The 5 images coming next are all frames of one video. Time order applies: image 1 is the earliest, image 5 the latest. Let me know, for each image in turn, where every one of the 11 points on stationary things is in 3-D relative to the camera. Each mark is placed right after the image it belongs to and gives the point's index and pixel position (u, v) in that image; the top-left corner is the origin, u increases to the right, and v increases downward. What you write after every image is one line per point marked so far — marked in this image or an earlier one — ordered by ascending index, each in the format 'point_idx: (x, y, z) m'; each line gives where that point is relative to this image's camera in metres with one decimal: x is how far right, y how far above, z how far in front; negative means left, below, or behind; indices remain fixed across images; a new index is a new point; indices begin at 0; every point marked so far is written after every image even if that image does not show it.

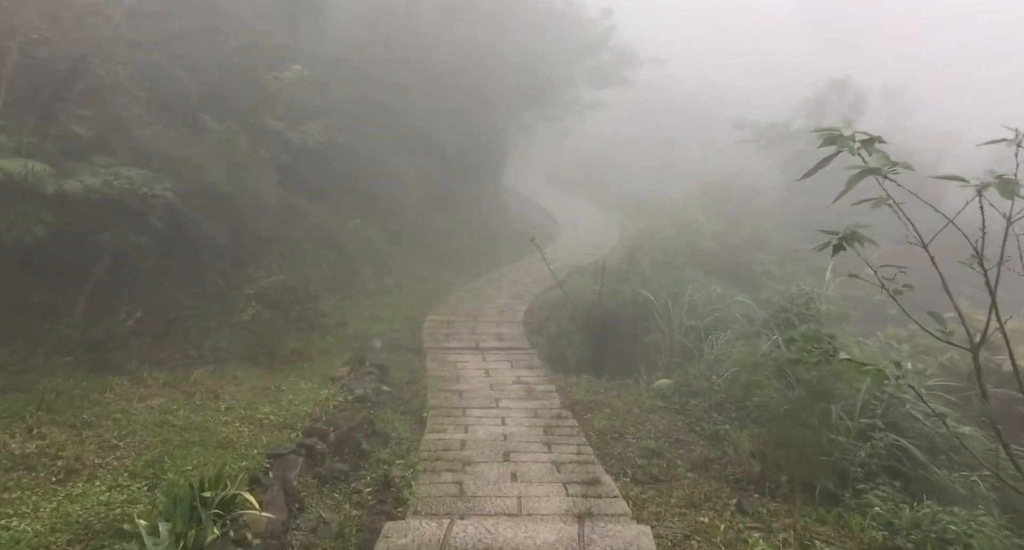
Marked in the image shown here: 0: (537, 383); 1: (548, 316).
0: (+0.2, -0.9, +6.8) m
1: (+0.4, -0.4, +8.8) m
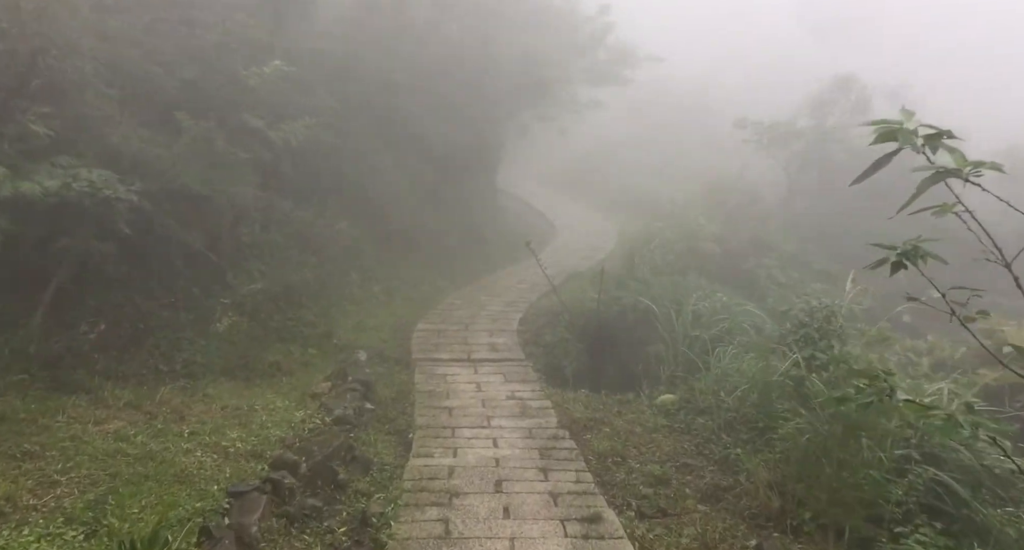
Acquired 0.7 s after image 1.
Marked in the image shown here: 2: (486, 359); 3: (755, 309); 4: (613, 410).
0: (+0.2, -0.9, +6.3) m
1: (+0.3, -0.5, +8.3) m
2: (-0.2, -0.7, +7.4) m
3: (+2.1, -0.3, +7.1) m
4: (+0.7, -1.0, +6.1) m
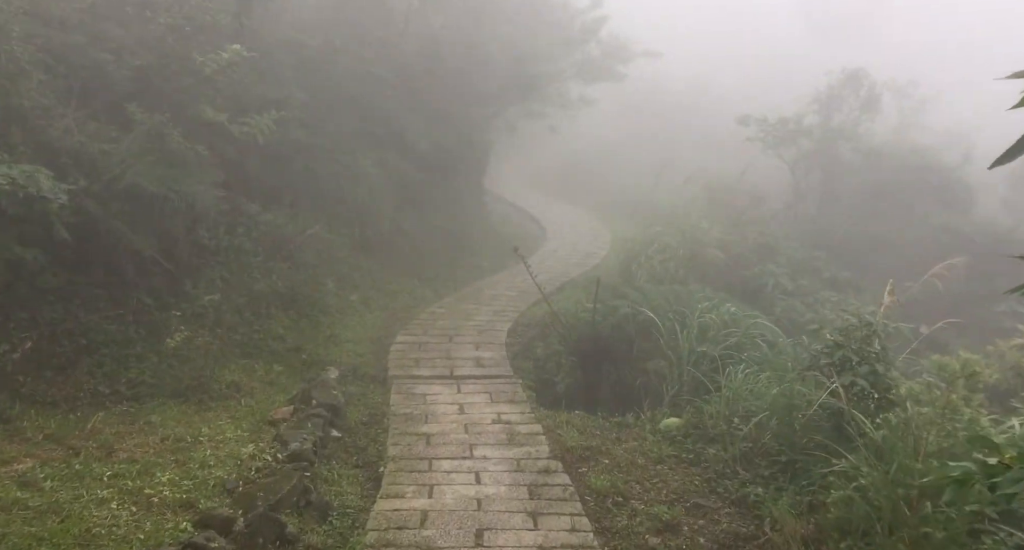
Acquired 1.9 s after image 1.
0: (+0.1, -1.0, +5.7) m
1: (+0.2, -0.6, +7.7) m
2: (-0.3, -0.8, +6.7) m
3: (+2.0, -0.4, +6.4) m
4: (+0.6, -1.0, +5.4) m
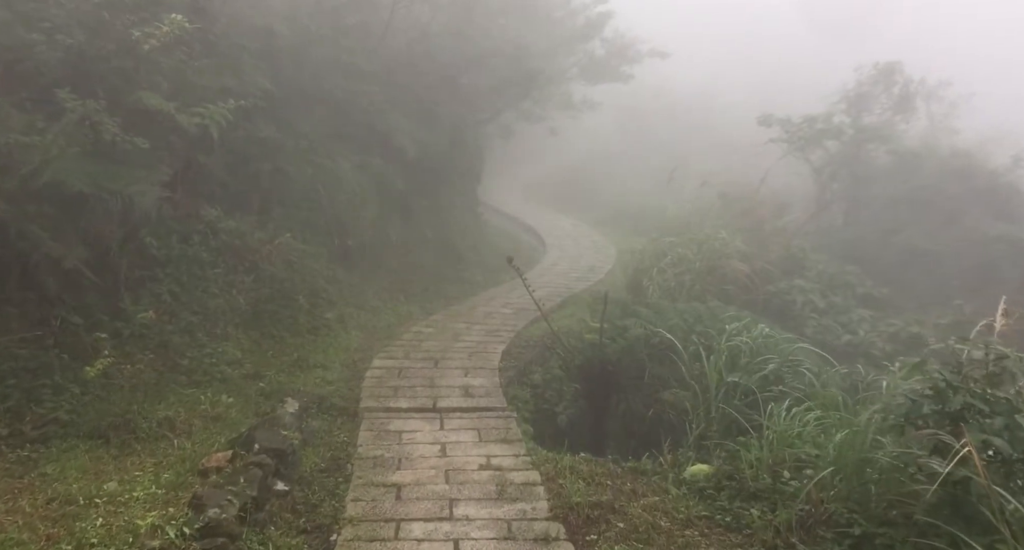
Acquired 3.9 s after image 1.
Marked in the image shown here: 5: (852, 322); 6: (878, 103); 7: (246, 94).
0: (0.0, -1.1, +4.6) m
1: (+0.1, -0.7, +6.6) m
2: (-0.4, -0.9, +5.7) m
3: (+1.9, -0.5, +5.4) m
4: (+0.6, -1.1, +4.4) m
5: (+3.0, -0.4, +7.4) m
6: (+5.0, +2.4, +11.6) m
7: (-2.3, +1.6, +7.3) m
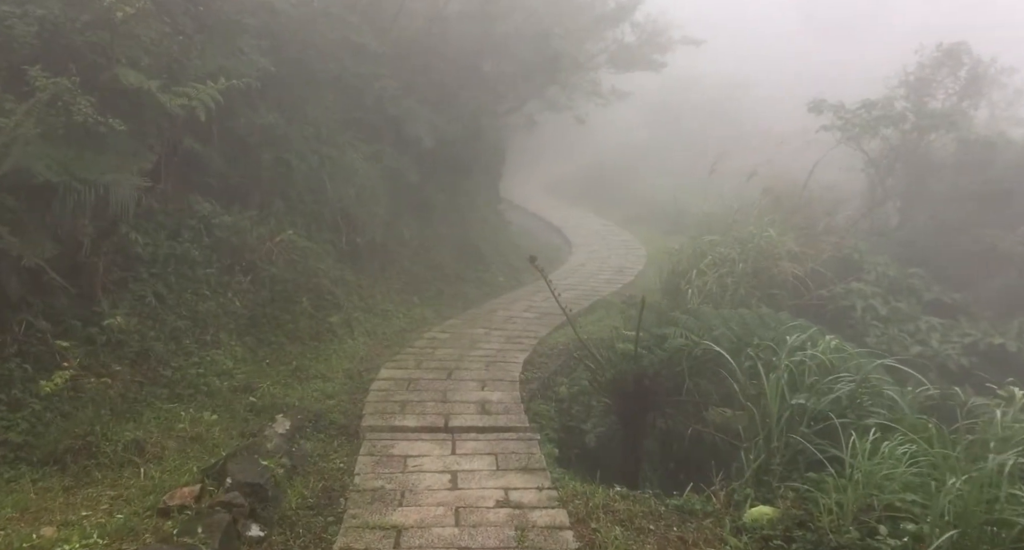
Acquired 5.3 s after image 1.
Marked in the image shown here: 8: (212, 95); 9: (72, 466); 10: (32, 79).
0: (+0.1, -1.1, +3.9) m
1: (+0.3, -0.7, +5.9) m
2: (-0.3, -0.9, +4.9) m
3: (+2.1, -0.5, +4.6) m
4: (+0.7, -1.1, +3.6) m
5: (+3.2, -0.4, +6.5) m
6: (+5.4, +2.3, +10.7) m
7: (-2.1, +1.6, +6.6) m
8: (-2.1, +1.3, +5.9) m
9: (-2.2, -0.9, +4.1) m
10: (-2.9, +1.2, +5.1) m
